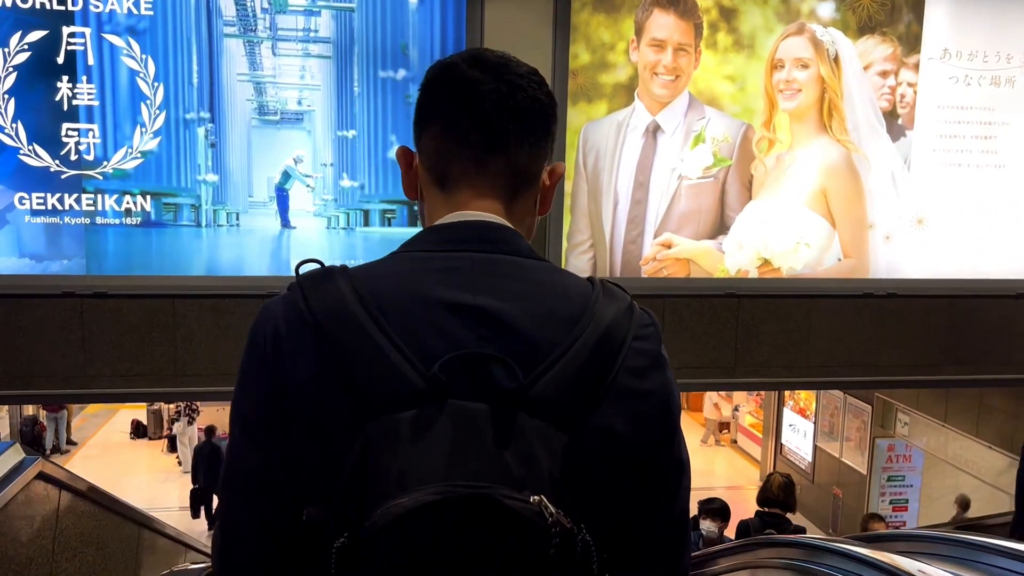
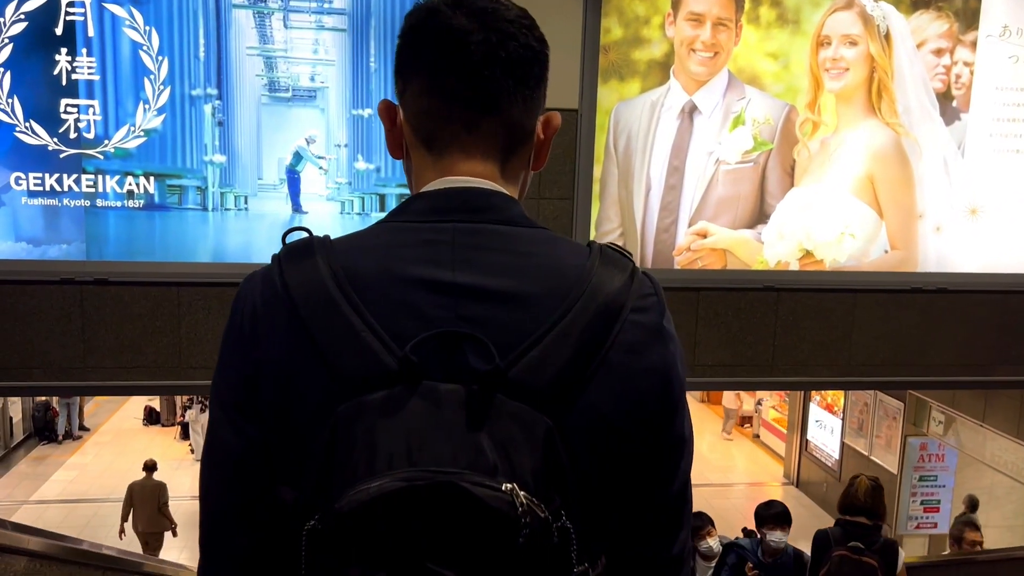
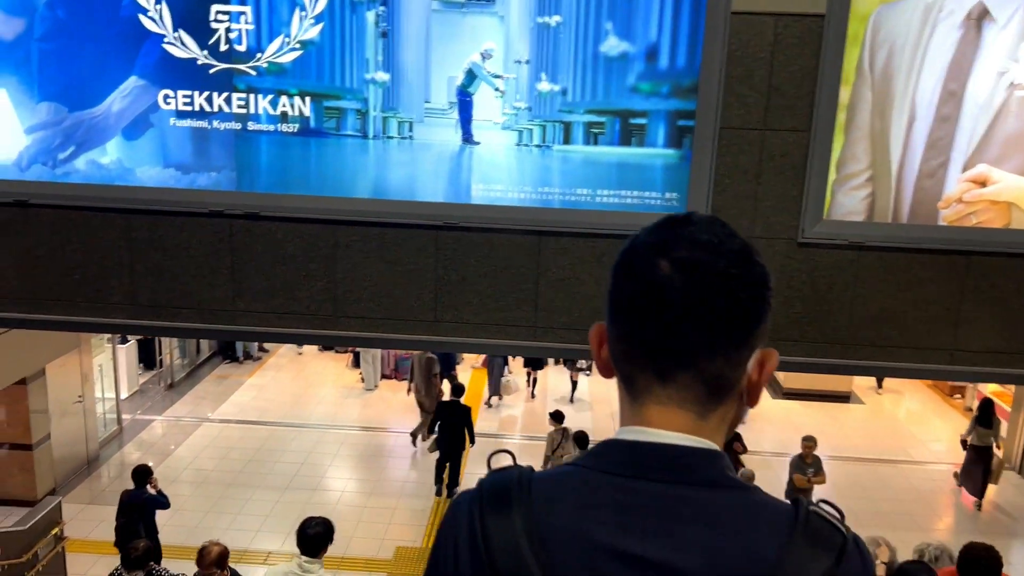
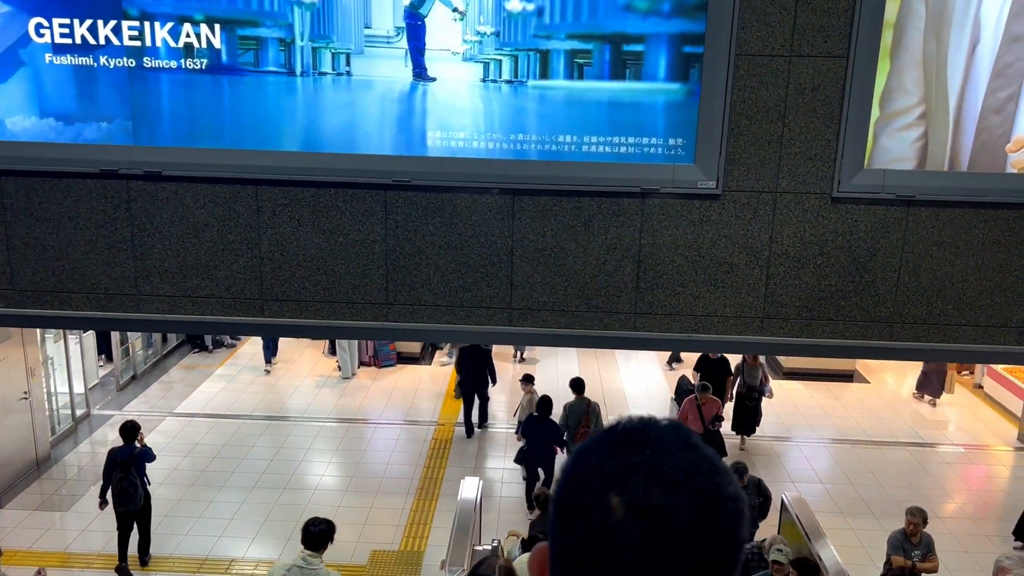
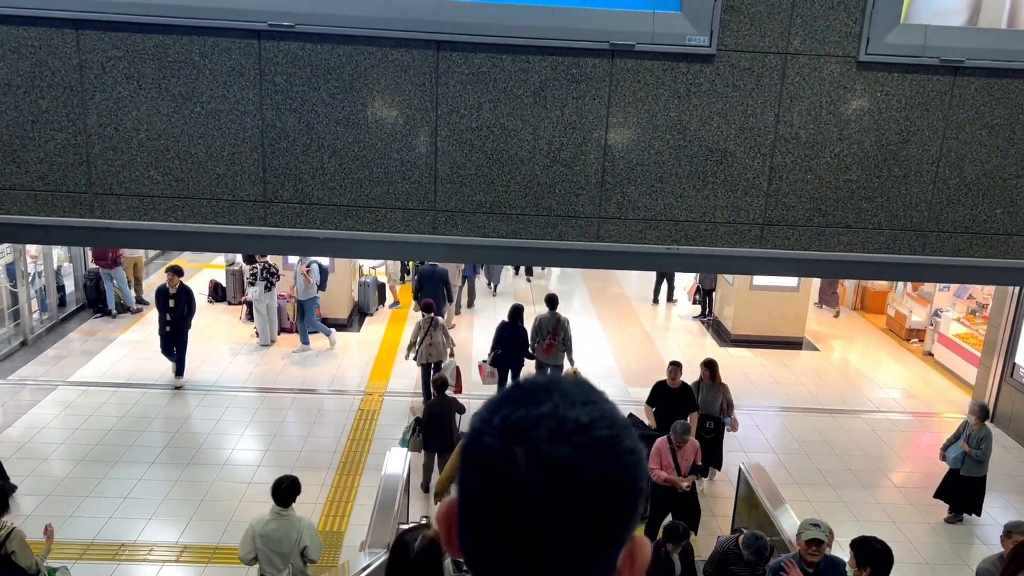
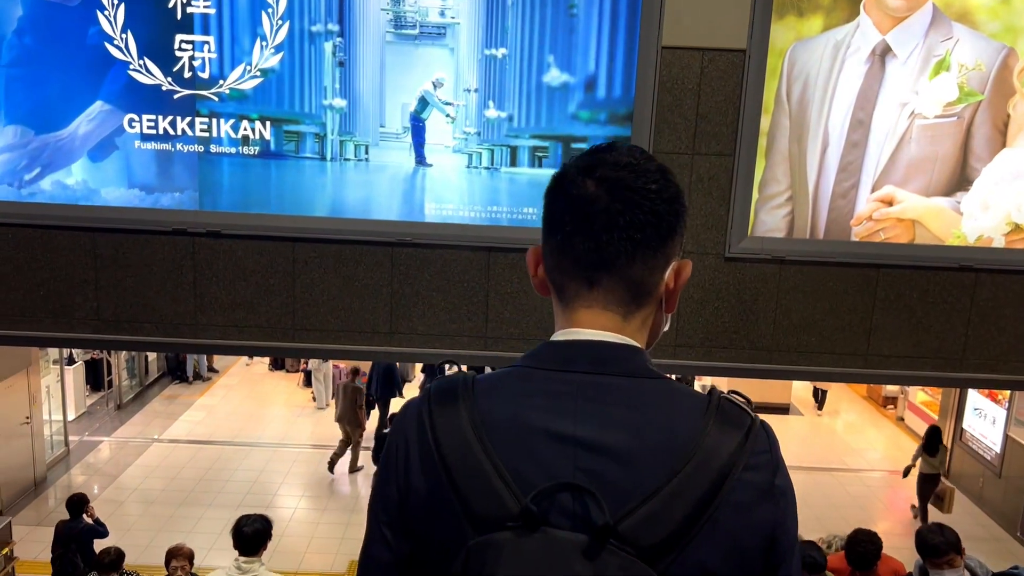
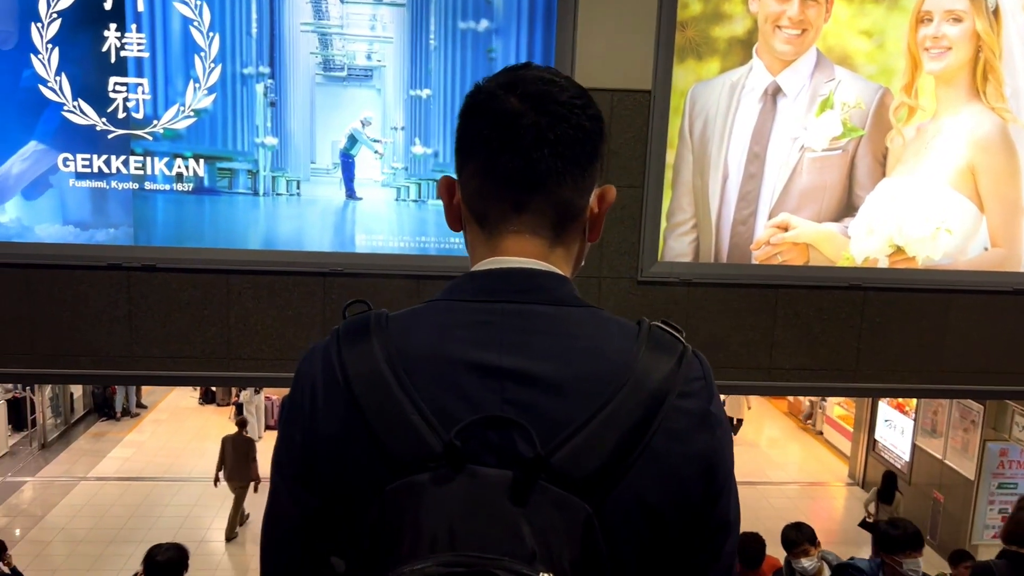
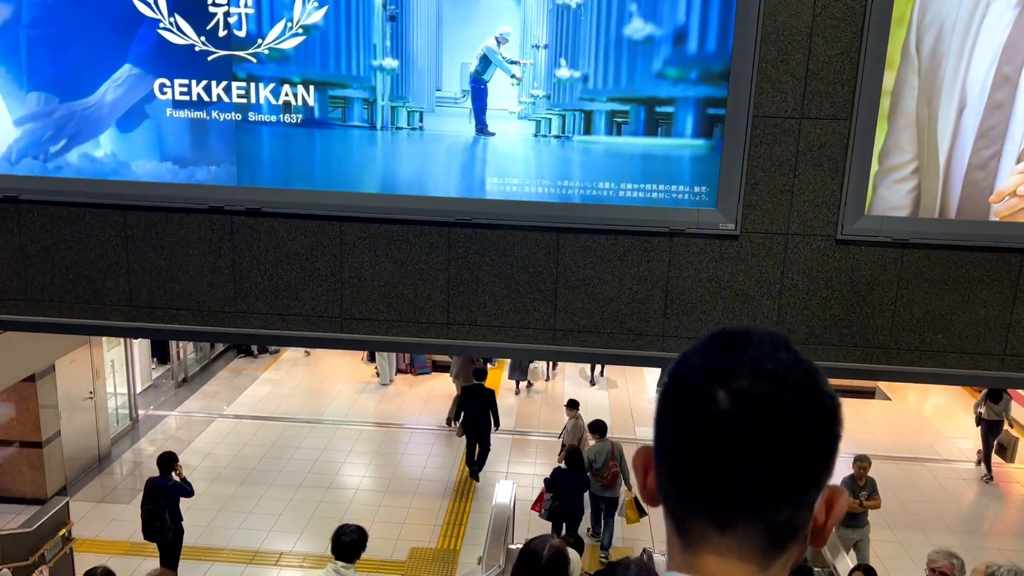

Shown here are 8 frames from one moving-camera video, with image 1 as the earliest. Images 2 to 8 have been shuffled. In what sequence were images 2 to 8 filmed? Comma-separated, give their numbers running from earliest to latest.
2, 7, 6, 3, 8, 4, 5
